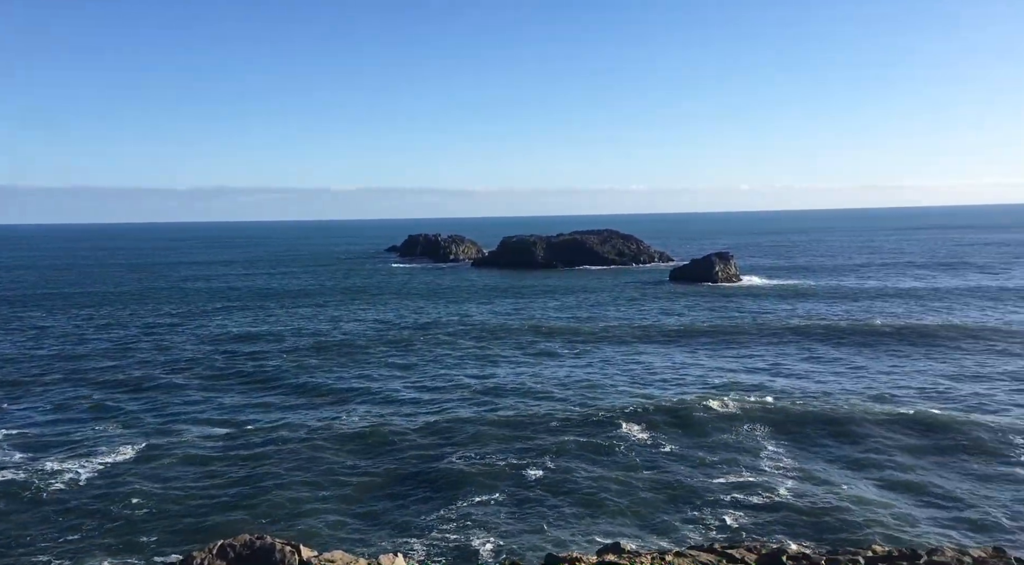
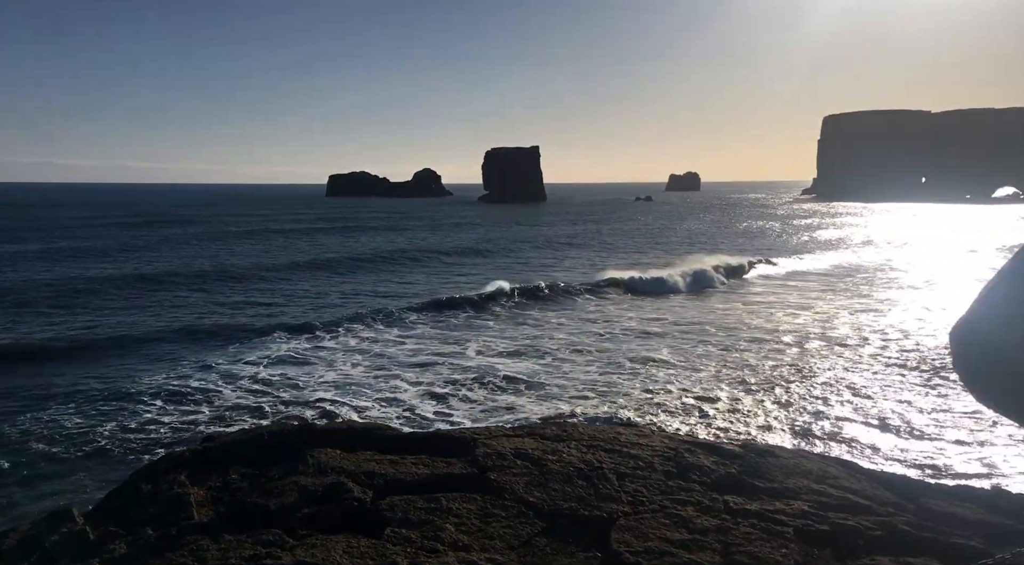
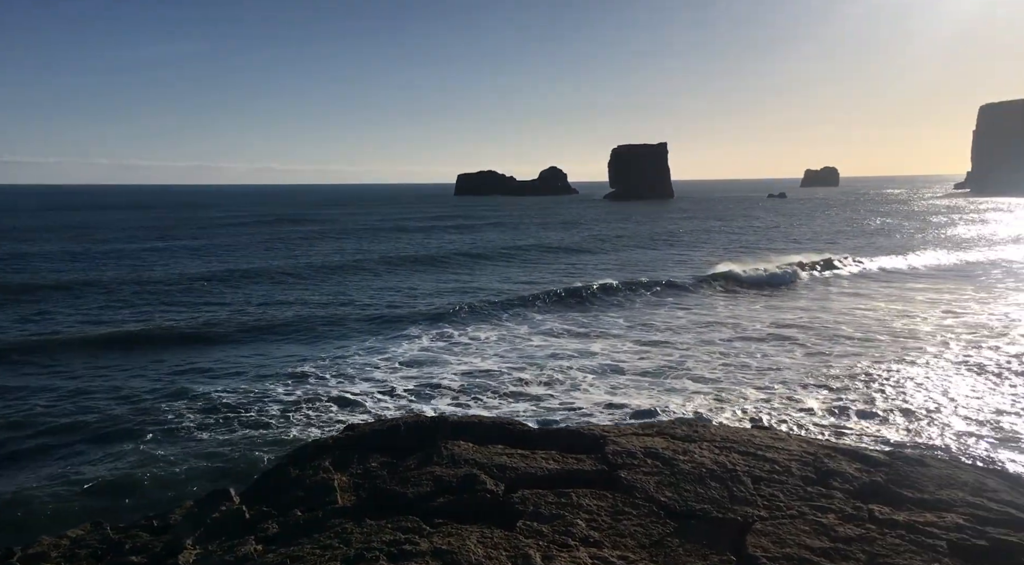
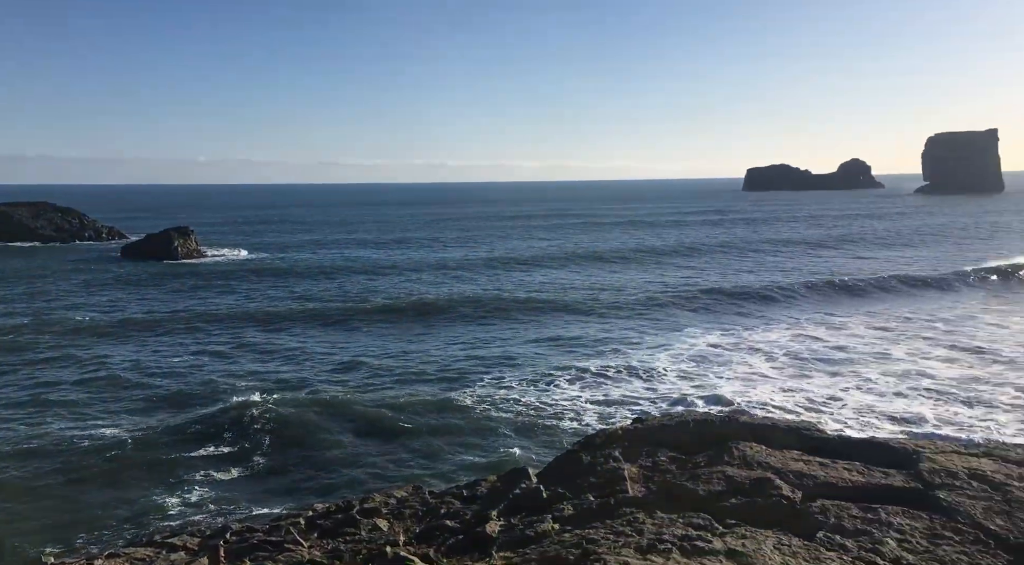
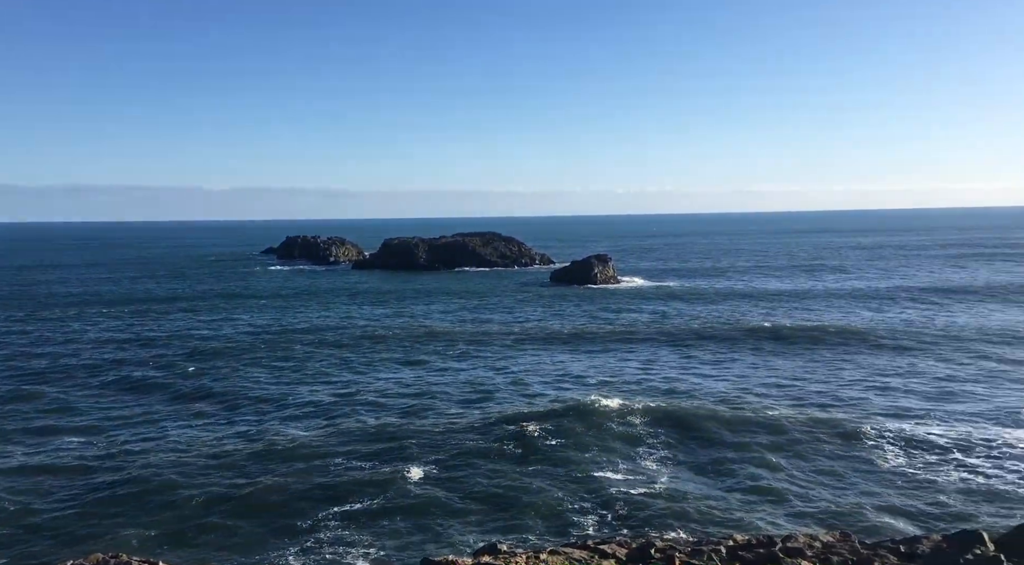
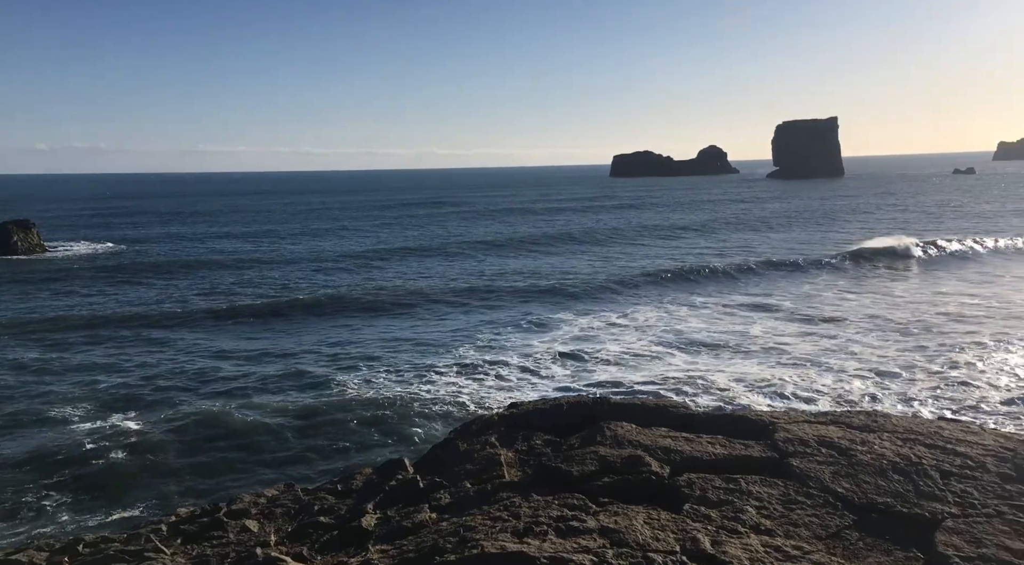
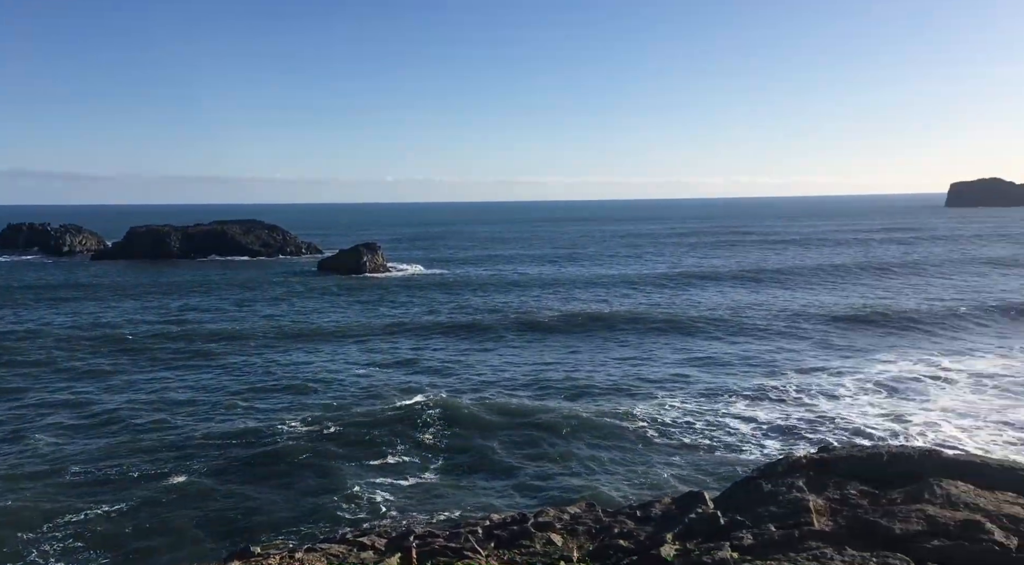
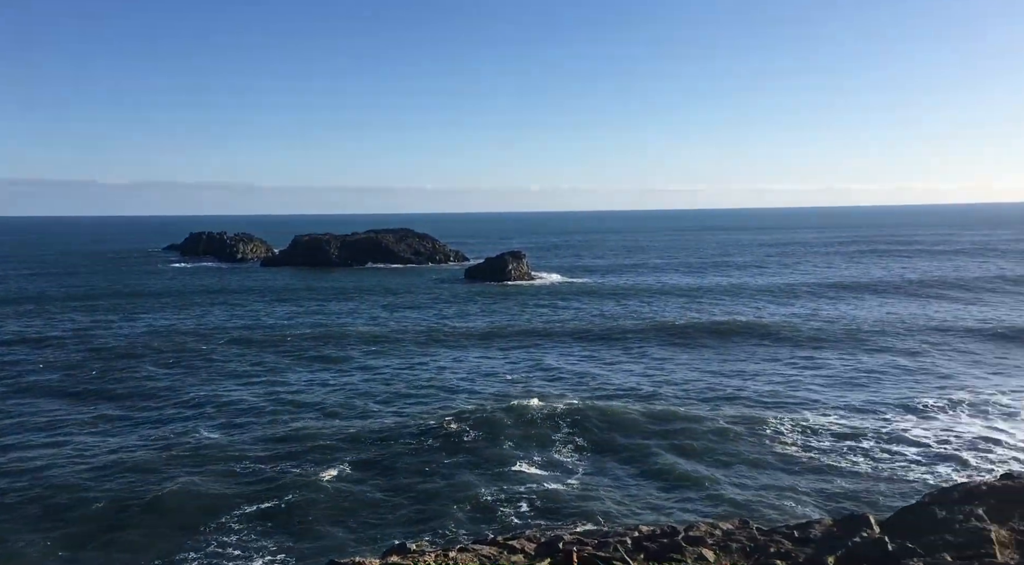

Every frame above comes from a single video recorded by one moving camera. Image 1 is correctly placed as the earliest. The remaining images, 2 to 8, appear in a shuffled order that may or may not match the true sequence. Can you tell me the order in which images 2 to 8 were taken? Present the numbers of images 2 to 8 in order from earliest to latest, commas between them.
5, 8, 7, 4, 6, 3, 2
